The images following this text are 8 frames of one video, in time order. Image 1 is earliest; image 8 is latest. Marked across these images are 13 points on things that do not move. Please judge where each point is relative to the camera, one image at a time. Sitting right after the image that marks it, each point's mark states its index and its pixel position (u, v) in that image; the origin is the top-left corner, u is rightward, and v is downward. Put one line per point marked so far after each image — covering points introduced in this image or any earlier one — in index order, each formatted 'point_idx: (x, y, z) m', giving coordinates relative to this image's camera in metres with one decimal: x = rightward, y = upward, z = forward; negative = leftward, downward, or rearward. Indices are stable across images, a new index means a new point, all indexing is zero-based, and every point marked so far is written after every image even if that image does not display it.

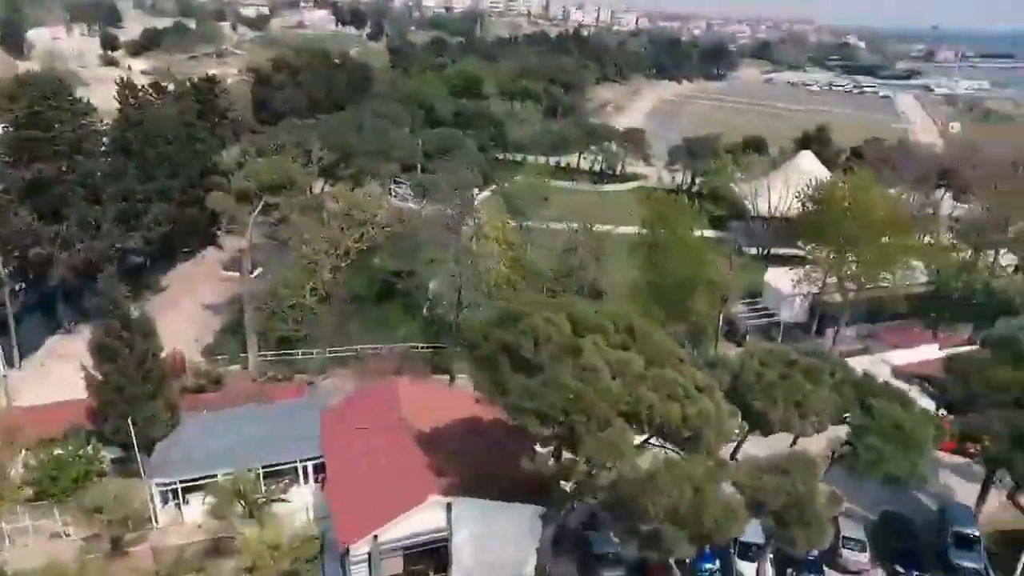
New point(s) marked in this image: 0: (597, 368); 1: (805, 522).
0: (+1.4, -1.4, +14.5) m
1: (+5.6, -4.5, +14.9) m
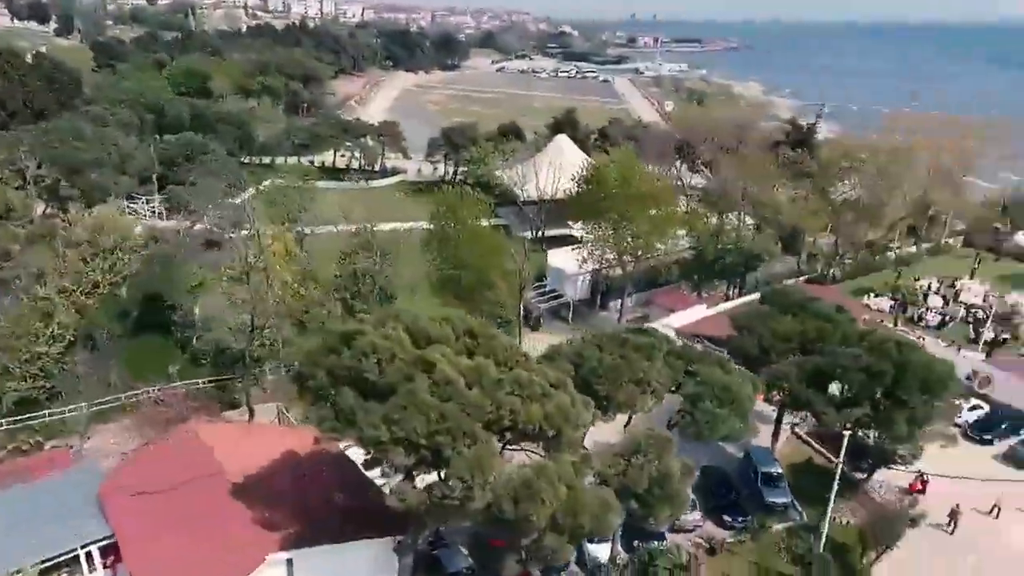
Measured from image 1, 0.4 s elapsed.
0: (-1.1, -1.6, +13.2) m
1: (+3.1, -4.2, +15.0) m
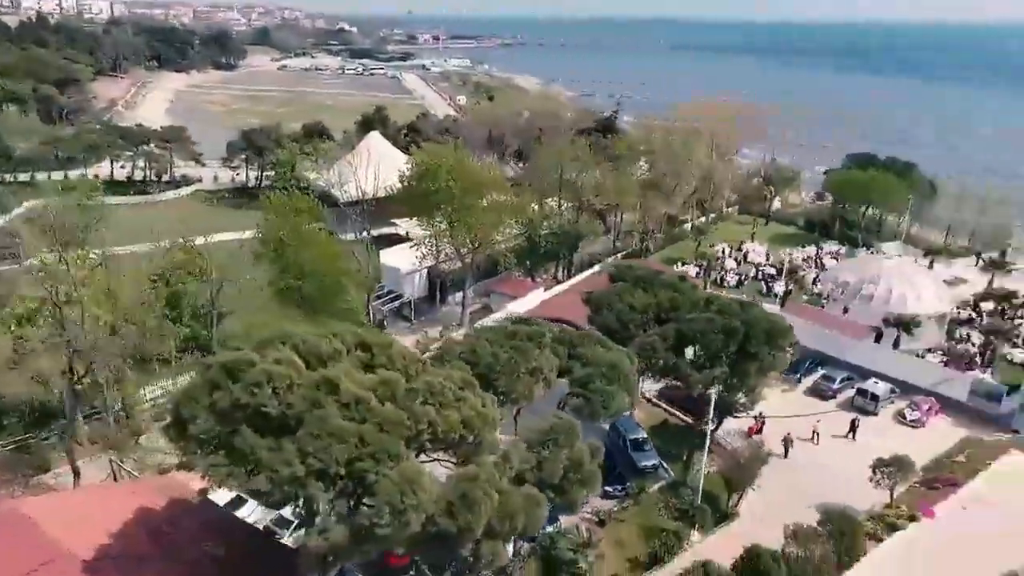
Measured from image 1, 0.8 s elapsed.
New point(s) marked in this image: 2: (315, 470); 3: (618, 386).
0: (-2.4, -1.8, +12.5) m
1: (+1.4, -3.9, +15.4) m
2: (-2.9, -2.8, +11.8) m
3: (+2.5, -2.3, +17.8) m
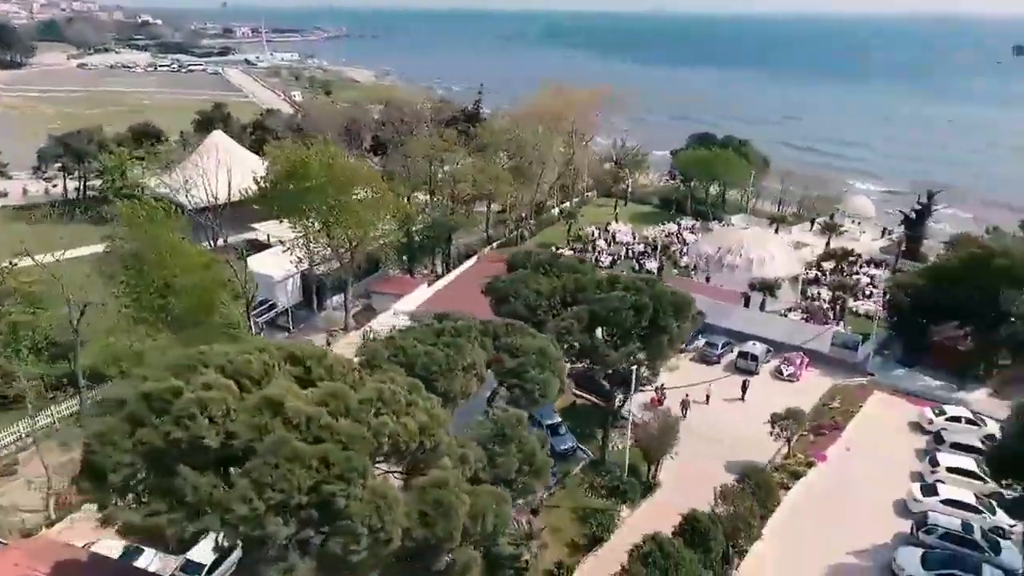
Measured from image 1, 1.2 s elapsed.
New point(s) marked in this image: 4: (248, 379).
0: (-2.9, -1.8, +11.2) m
1: (+0.4, -3.6, +14.8) m
2: (-3.2, -2.9, +10.5) m
3: (+0.9, -1.9, +17.4) m
4: (-4.1, -1.4, +11.7) m
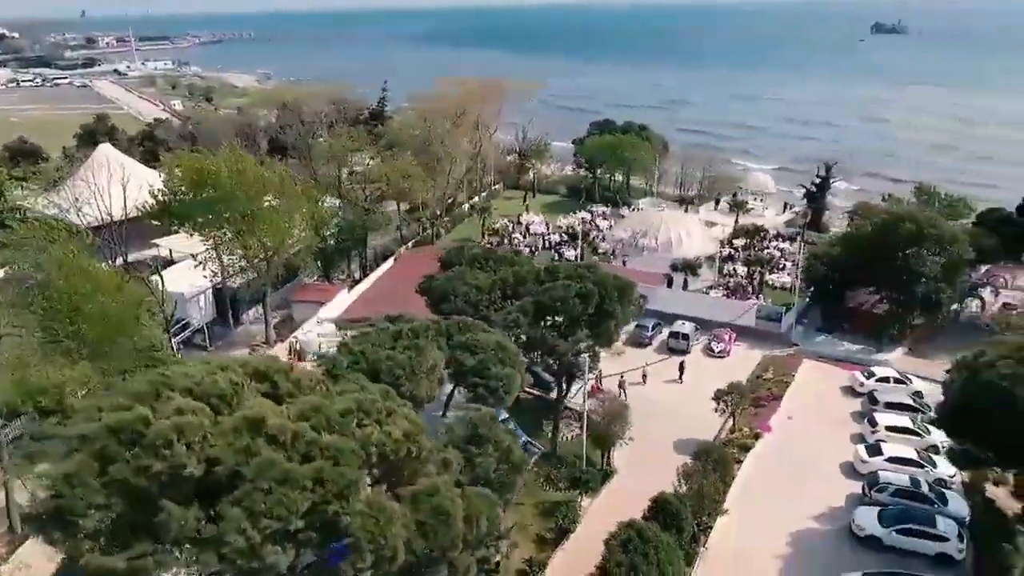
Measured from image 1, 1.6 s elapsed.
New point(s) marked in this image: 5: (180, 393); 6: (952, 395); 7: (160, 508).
0: (-2.9, -1.9, +10.3) m
1: (0.0, -3.5, +14.4) m
2: (-3.0, -3.0, +9.6) m
3: (0.0, -1.8, +17.0) m
4: (-4.2, -1.6, +10.7) m
5: (-4.8, -1.5, +10.7) m
6: (+10.2, -2.4, +17.7) m
7: (-4.5, -2.8, +9.4) m
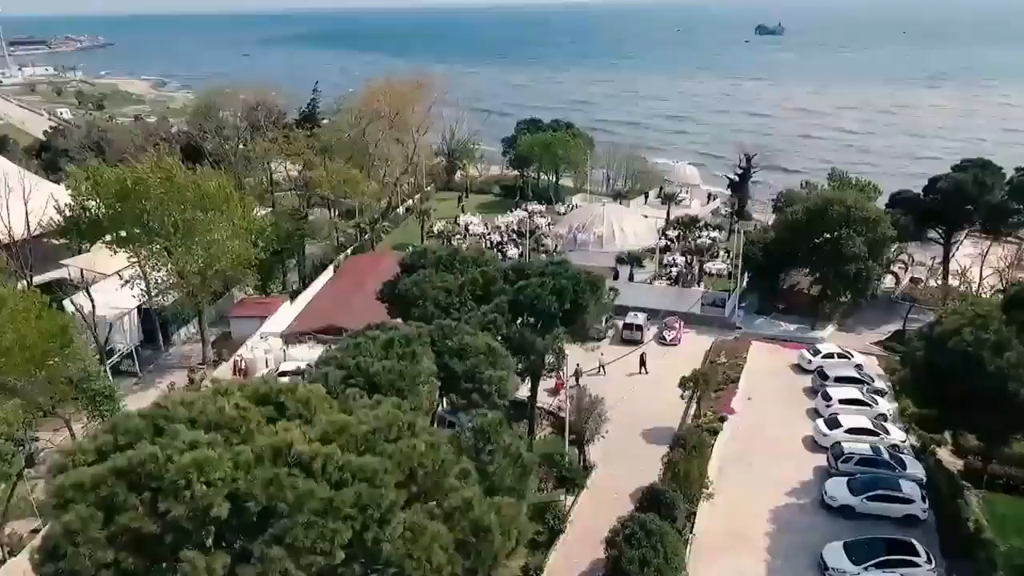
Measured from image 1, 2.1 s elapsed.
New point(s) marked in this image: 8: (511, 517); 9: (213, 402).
0: (-2.3, -2.1, +9.6) m
1: (+0.2, -3.4, +14.0) m
2: (-2.3, -3.1, +8.9) m
3: (-0.3, -1.8, +16.6) m
4: (-3.7, -1.8, +9.9) m
5: (-4.3, -1.8, +9.8) m
6: (+9.9, -1.8, +18.5) m
7: (-3.7, -3.0, +8.6) m
8: (0.0, -3.5, +11.6) m
9: (-4.1, -1.5, +10.3) m
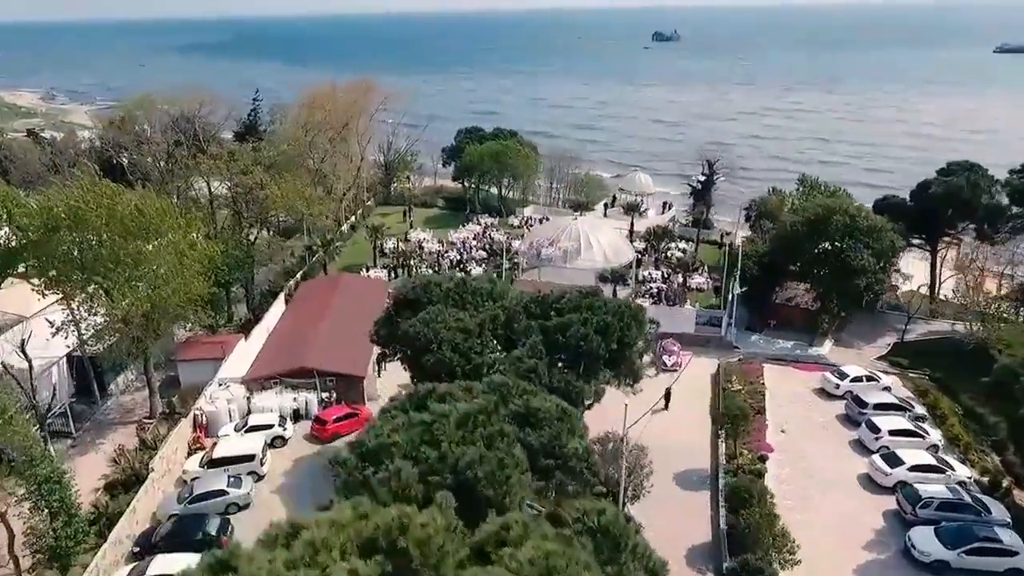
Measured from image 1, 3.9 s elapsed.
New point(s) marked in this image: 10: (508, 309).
0: (0.0, -3.0, +6.5) m
1: (+2.1, -4.3, +11.1) m
2: (+0.2, -4.1, +5.8) m
3: (+1.2, -2.7, +13.7) m
4: (-1.4, -2.8, +6.6) m
5: (-1.9, -2.7, +6.4) m
6: (+11.1, -2.4, +16.8) m
7: (-1.2, -4.0, +5.3) m
8: (+2.1, -4.4, +8.7) m
9: (-1.8, -2.5, +6.9) m
10: (0.0, -0.5, +19.4) m
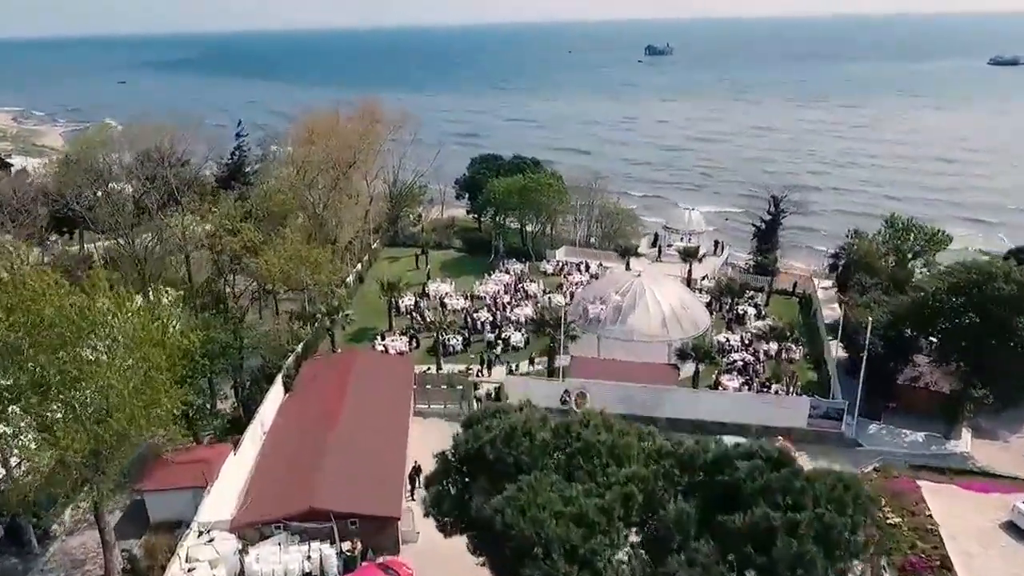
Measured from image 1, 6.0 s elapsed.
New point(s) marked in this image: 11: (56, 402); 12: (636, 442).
0: (+2.6, -5.4, -0.2) m
1: (+4.6, -6.8, +4.4) m
2: (+2.7, -6.4, -1.0) m
3: (+3.7, -5.2, +6.9) m
4: (+1.1, -5.2, -0.2) m
5: (+0.6, -5.2, -0.4) m
6: (+13.5, -4.9, +10.2) m
7: (+1.4, -6.3, -1.5) m
8: (+4.7, -6.8, +1.9) m
9: (+0.8, -5.0, +0.1) m
10: (+2.3, -3.2, +12.7) m
11: (-10.2, -2.6, +17.4) m
12: (+2.2, -2.8, +13.6) m
